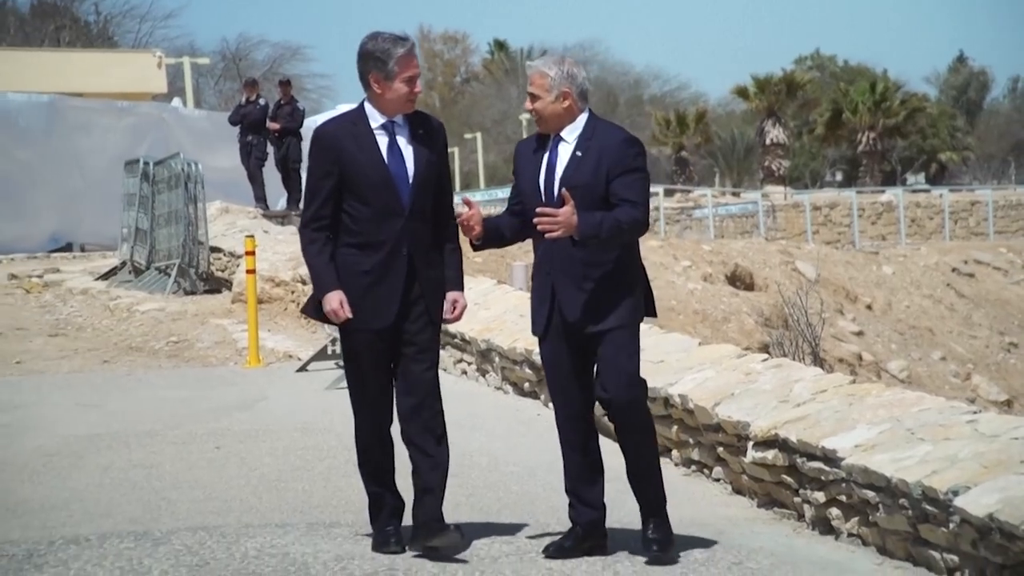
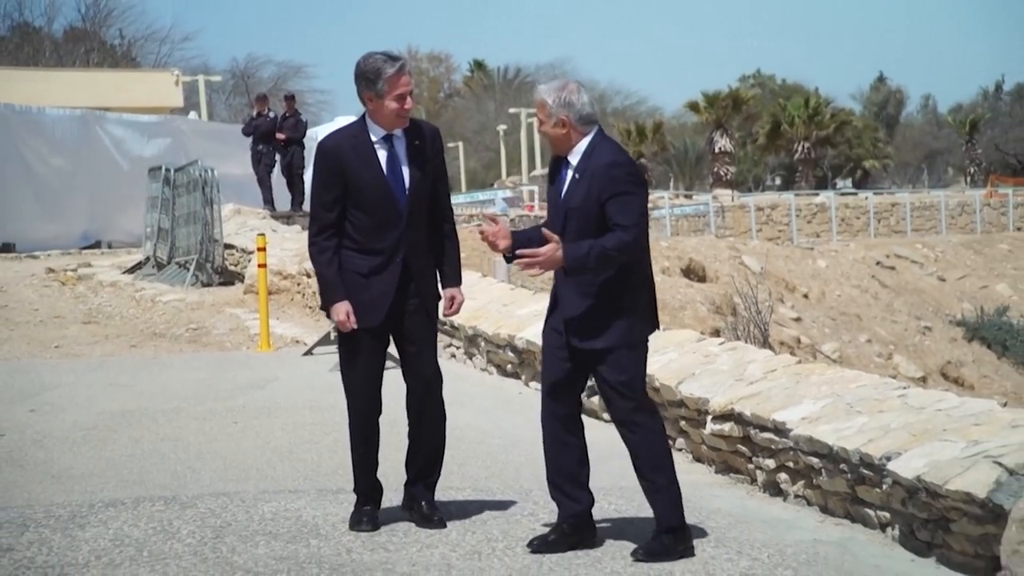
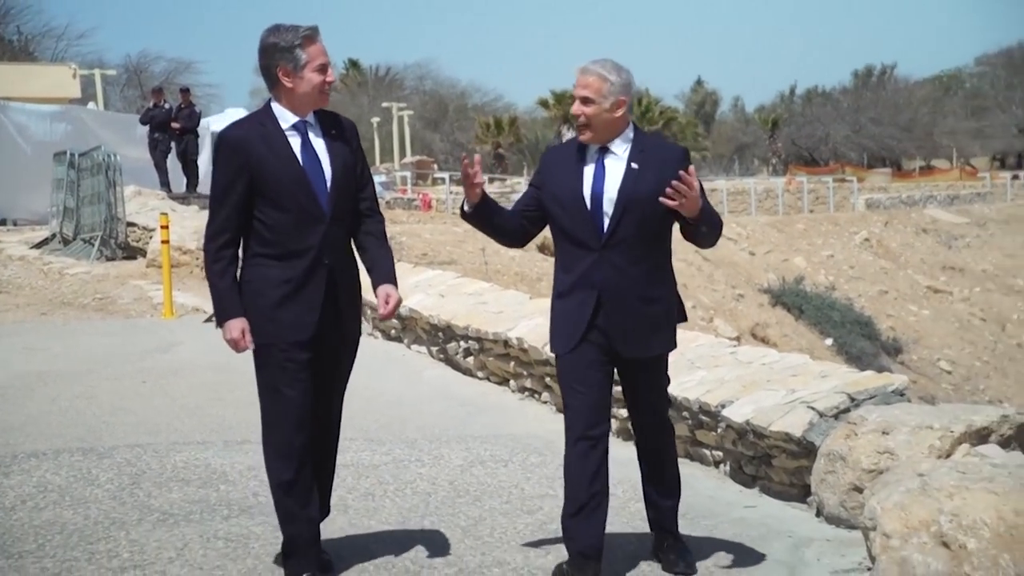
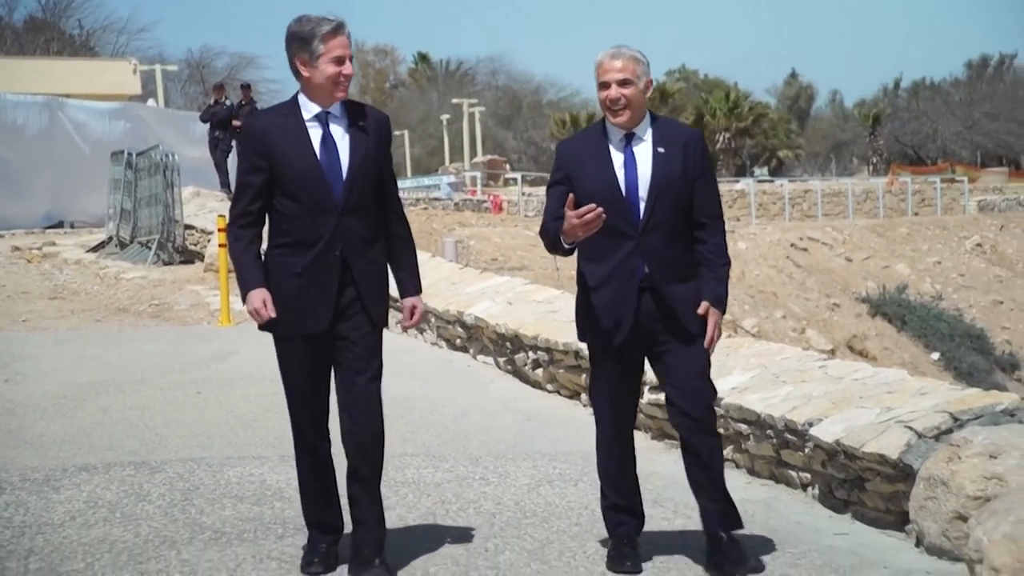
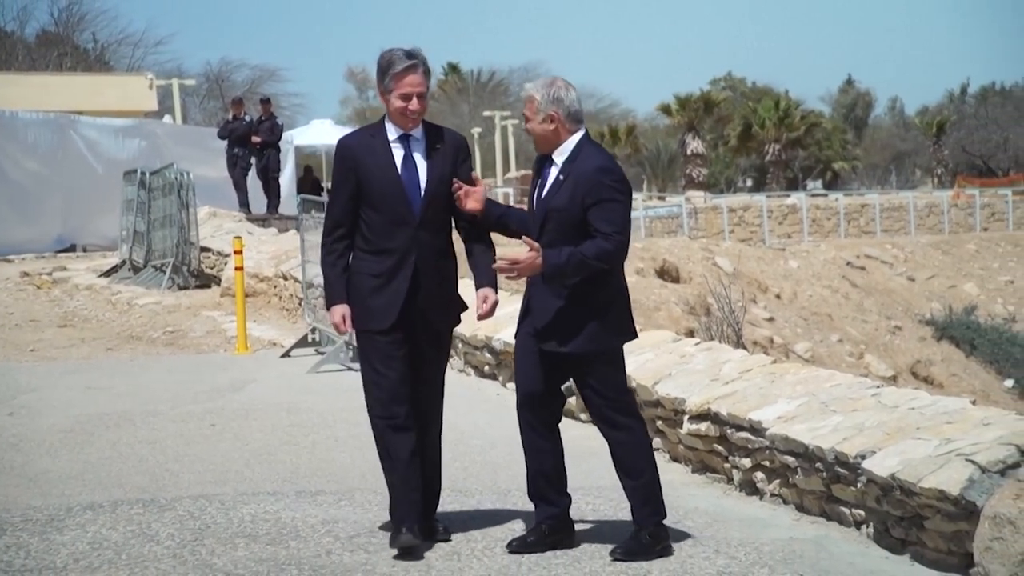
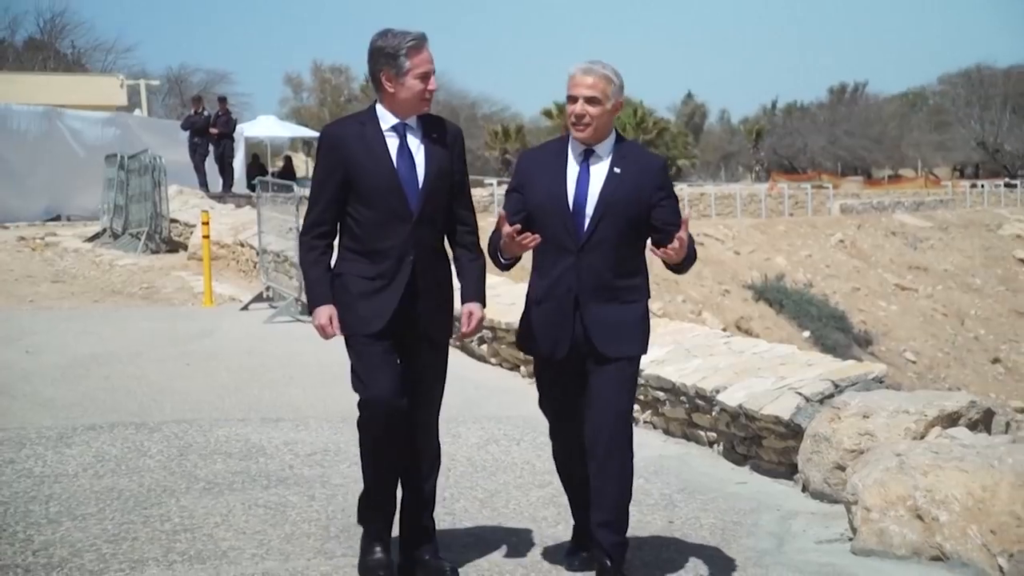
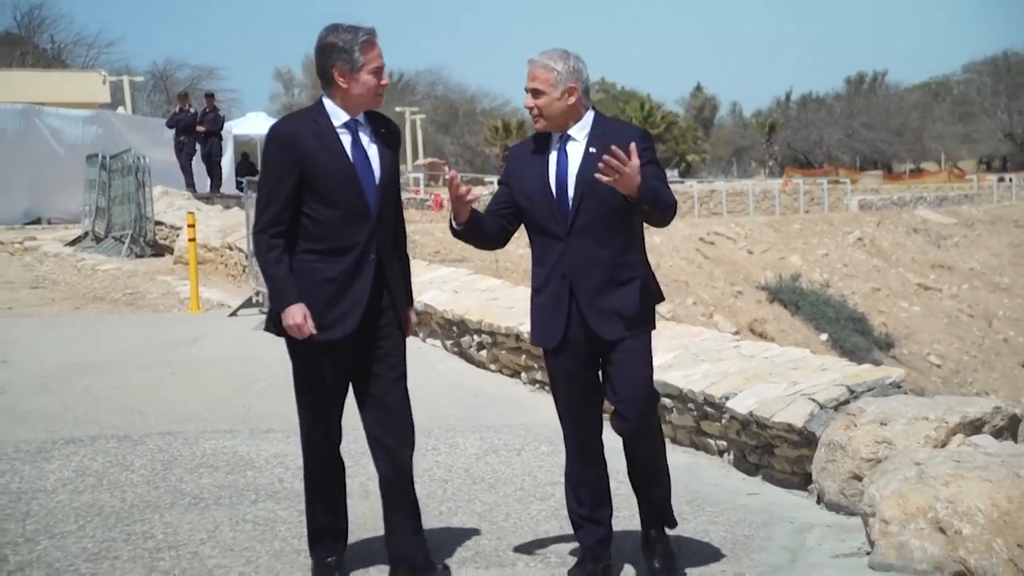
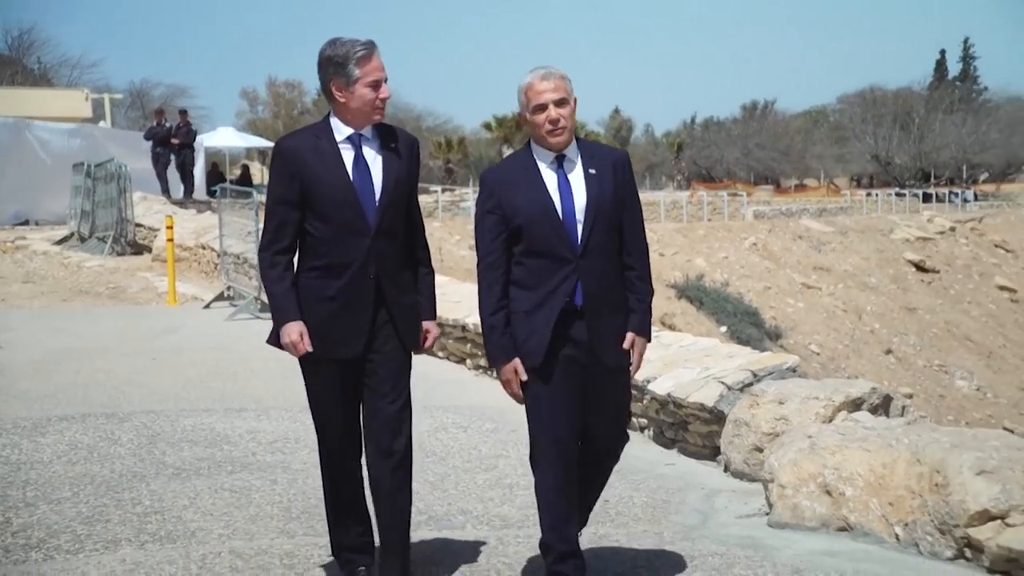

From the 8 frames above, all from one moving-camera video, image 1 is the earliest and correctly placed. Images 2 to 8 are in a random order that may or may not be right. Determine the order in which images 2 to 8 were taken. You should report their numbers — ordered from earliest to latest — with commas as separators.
2, 5, 4, 3, 7, 6, 8
